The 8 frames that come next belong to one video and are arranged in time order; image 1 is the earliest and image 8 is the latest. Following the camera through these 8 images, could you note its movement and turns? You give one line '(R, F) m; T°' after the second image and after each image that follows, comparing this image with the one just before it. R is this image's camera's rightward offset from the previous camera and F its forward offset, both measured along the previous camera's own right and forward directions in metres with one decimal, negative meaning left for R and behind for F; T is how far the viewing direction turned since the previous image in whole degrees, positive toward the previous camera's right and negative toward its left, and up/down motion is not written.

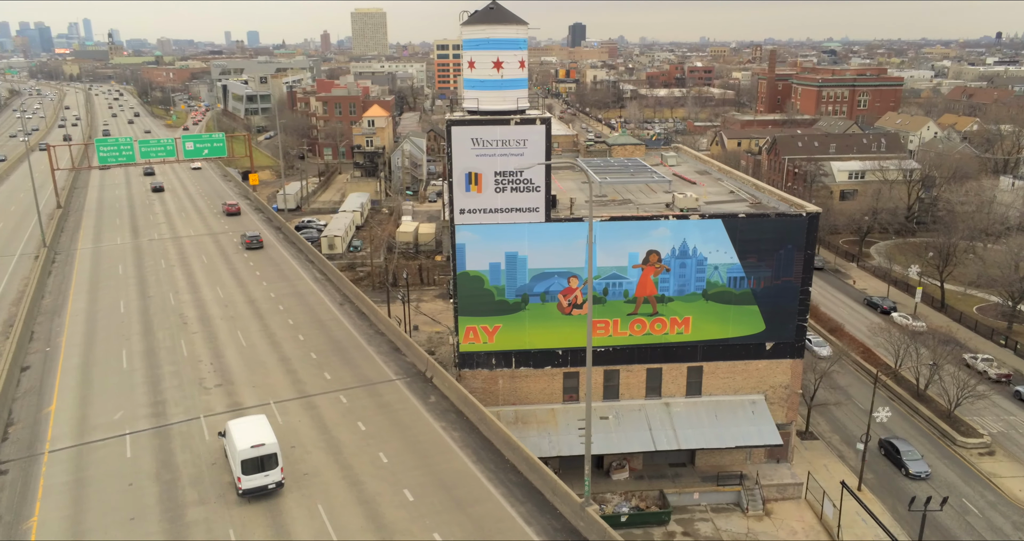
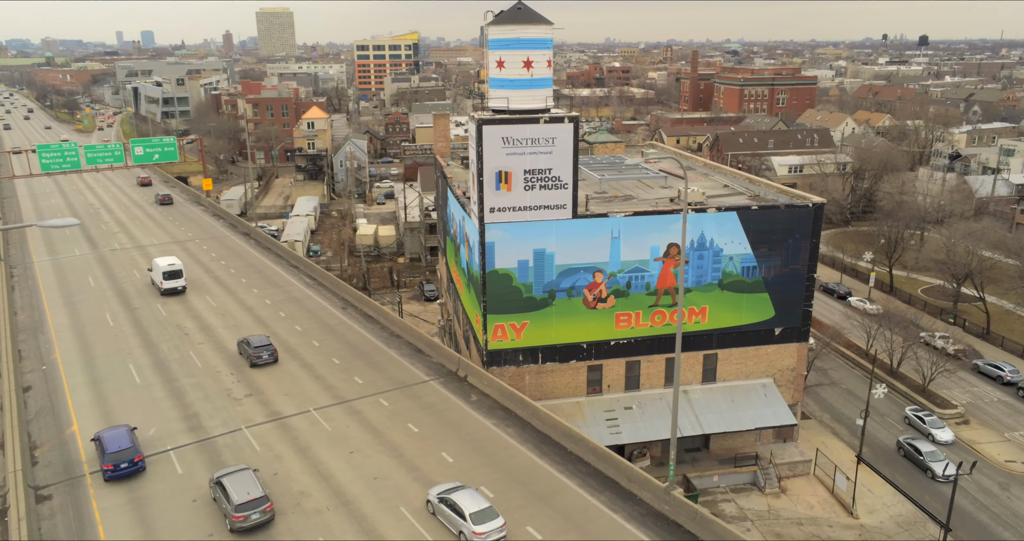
(-5.1, -0.1) m; +6°
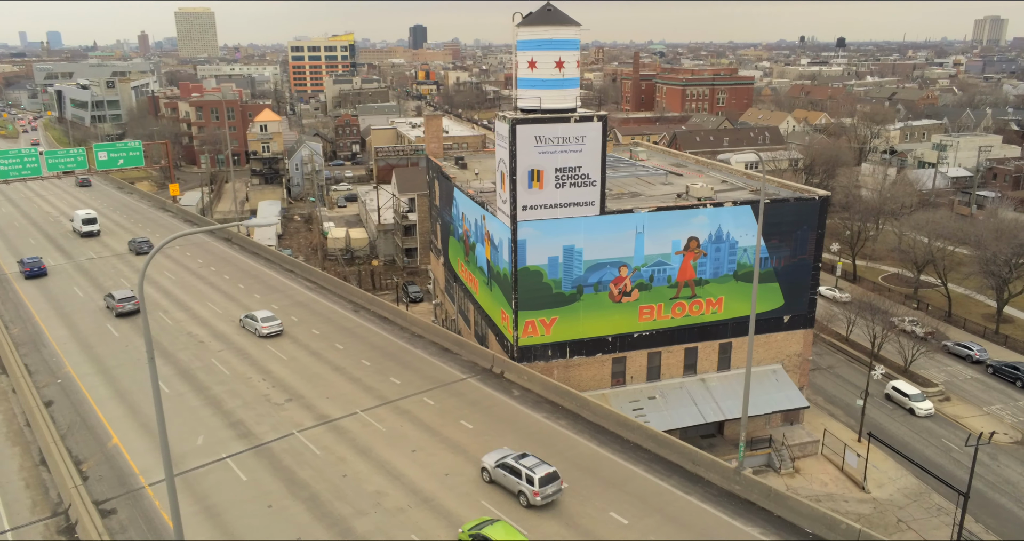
(-4.5, -0.3) m; +5°
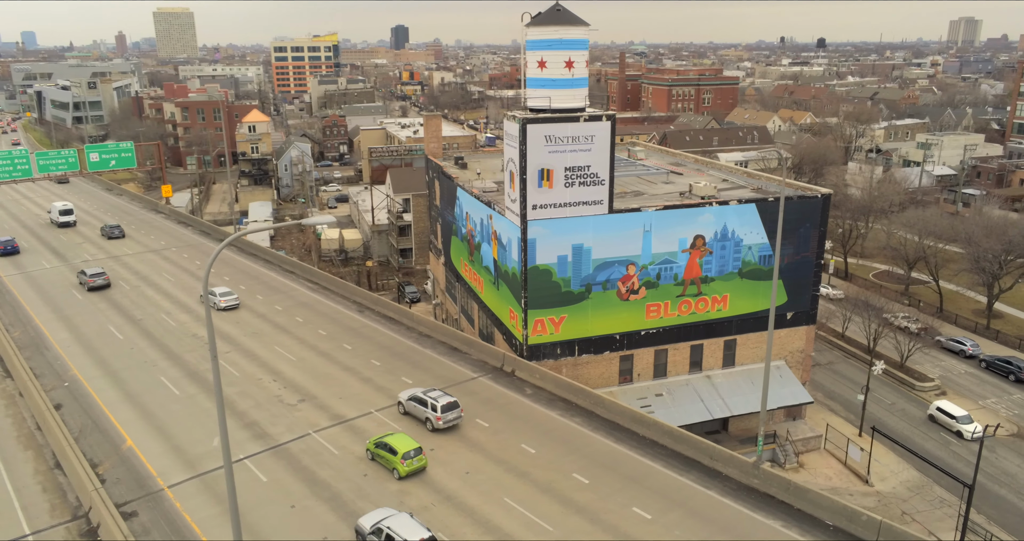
(-1.2, -0.1) m; +1°
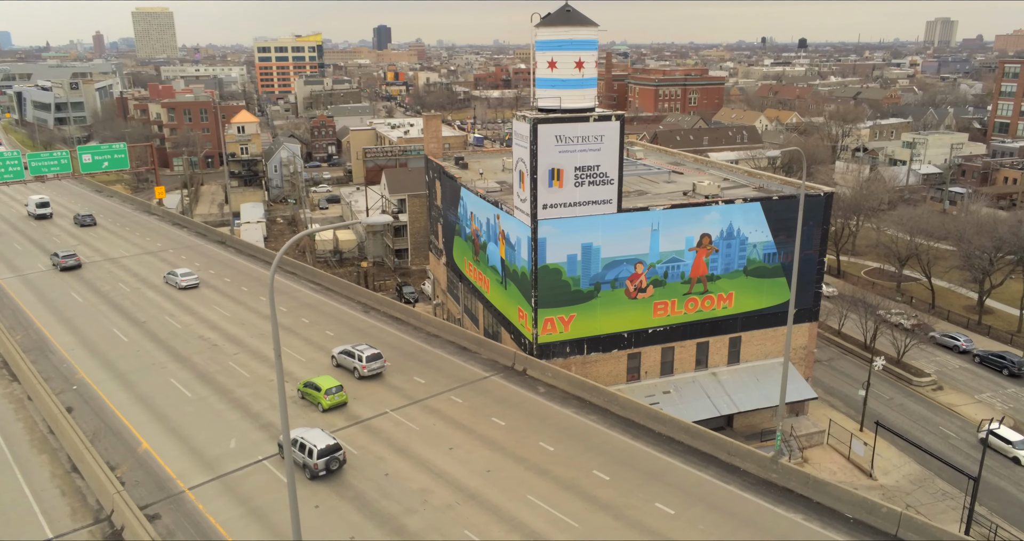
(-1.2, -0.2) m; +1°
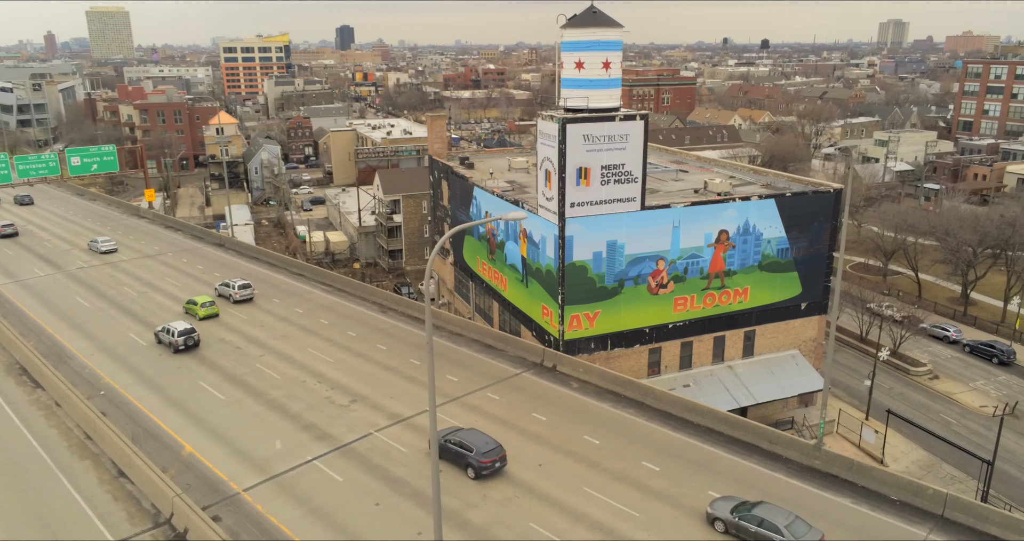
(-2.9, -0.3) m; +3°
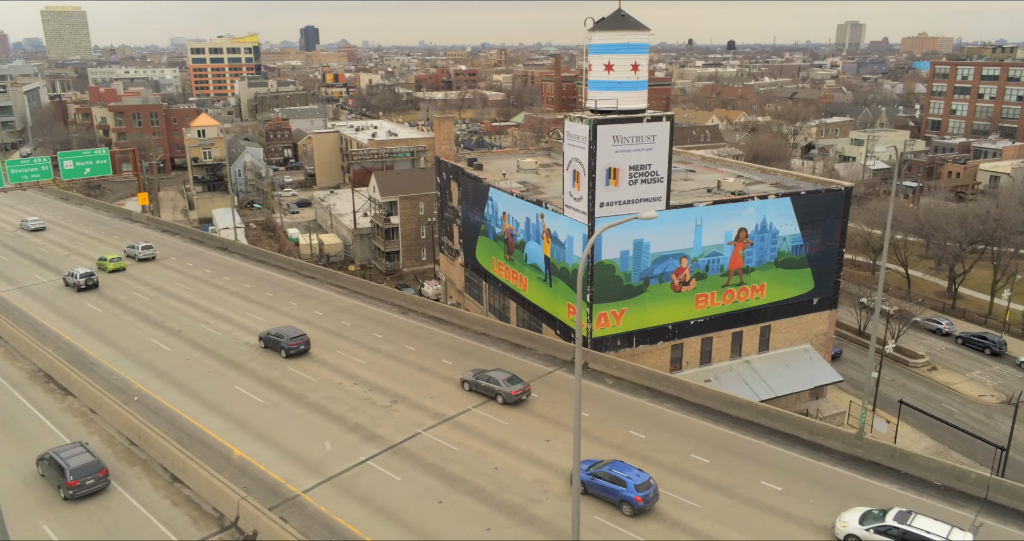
(-3.0, -0.4) m; +3°
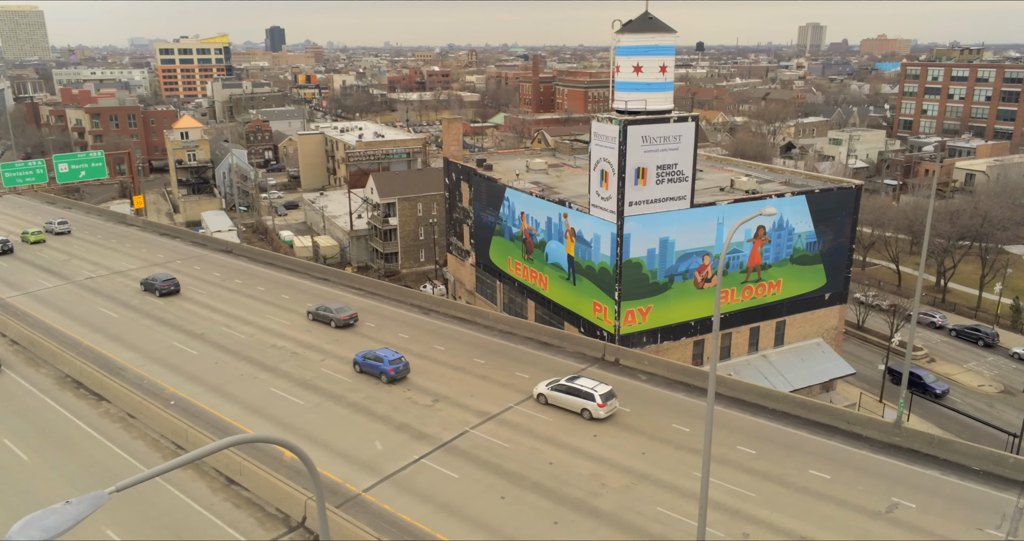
(-3.0, -0.3) m; +2°
